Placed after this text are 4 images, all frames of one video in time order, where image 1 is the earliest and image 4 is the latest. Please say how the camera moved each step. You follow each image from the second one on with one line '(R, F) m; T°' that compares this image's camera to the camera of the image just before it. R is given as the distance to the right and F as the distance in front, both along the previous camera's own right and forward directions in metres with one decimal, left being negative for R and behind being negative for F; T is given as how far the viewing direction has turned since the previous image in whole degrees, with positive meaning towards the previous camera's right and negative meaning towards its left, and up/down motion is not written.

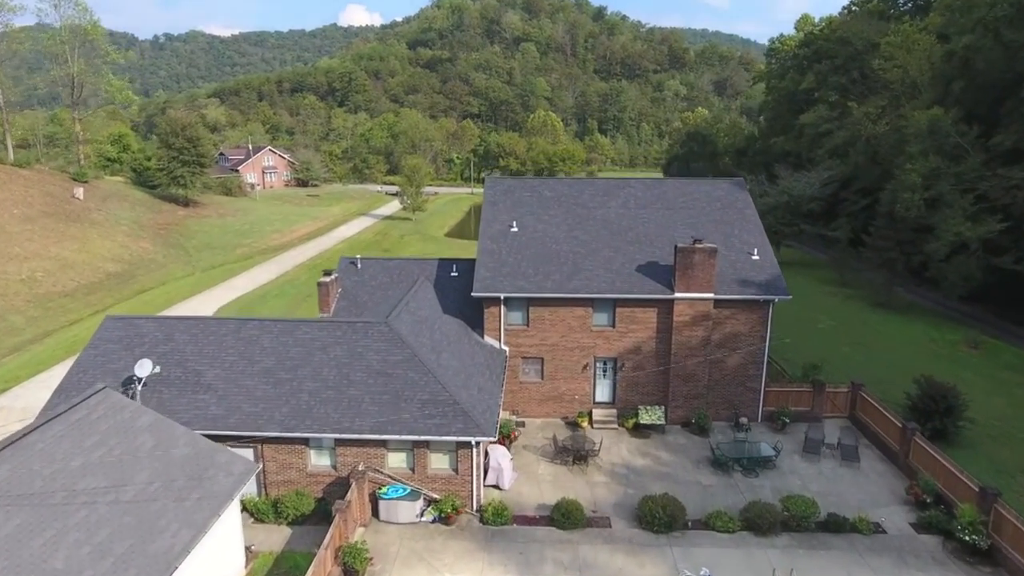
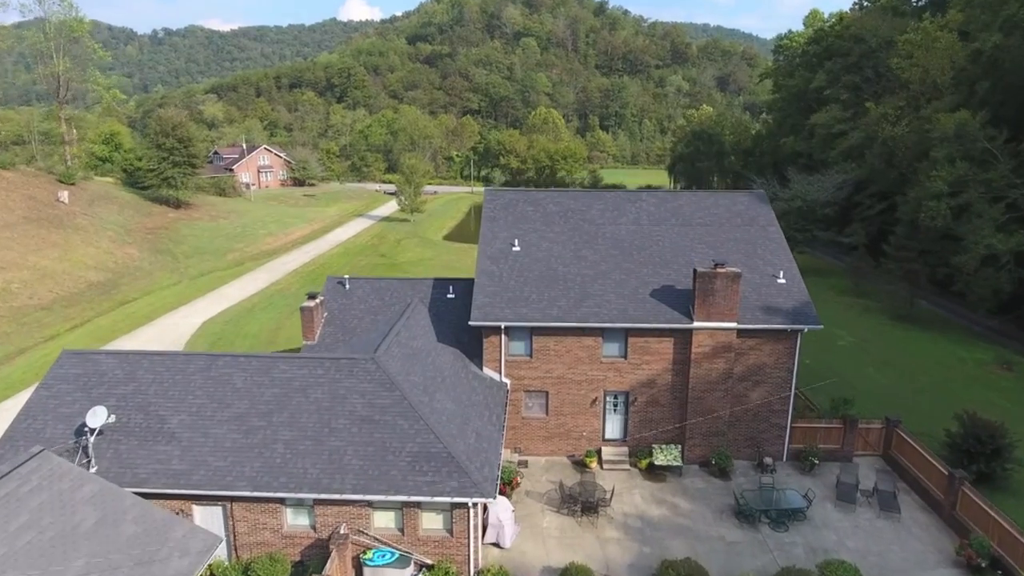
(0.0, +2.0) m; 0°
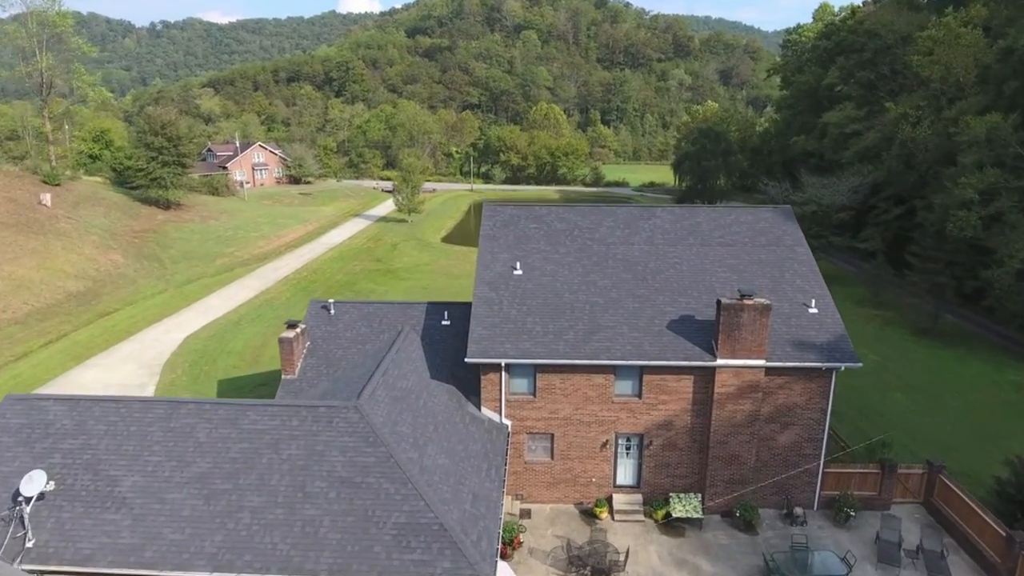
(0.0, +2.1) m; 0°
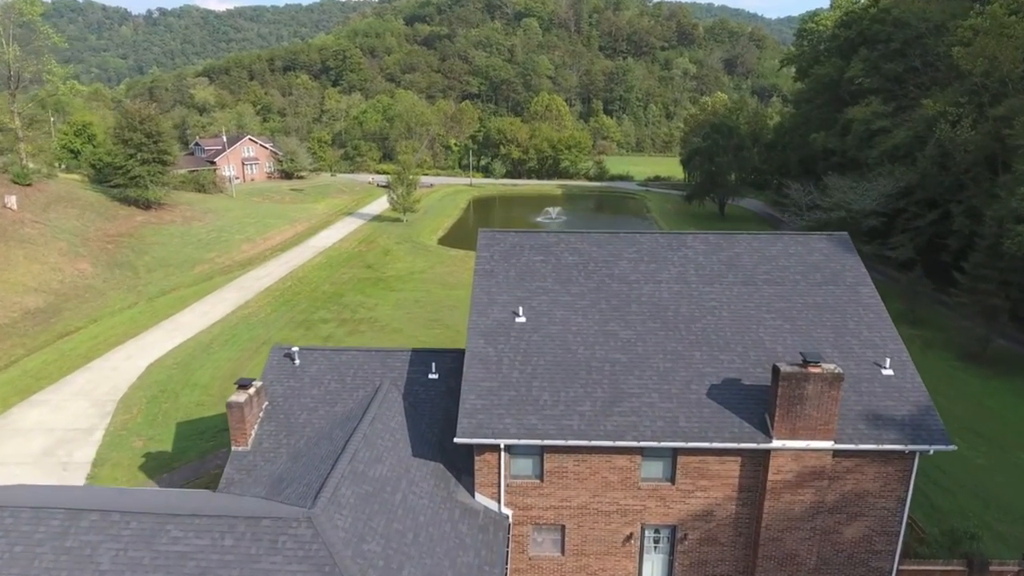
(0.0, +3.7) m; 0°
